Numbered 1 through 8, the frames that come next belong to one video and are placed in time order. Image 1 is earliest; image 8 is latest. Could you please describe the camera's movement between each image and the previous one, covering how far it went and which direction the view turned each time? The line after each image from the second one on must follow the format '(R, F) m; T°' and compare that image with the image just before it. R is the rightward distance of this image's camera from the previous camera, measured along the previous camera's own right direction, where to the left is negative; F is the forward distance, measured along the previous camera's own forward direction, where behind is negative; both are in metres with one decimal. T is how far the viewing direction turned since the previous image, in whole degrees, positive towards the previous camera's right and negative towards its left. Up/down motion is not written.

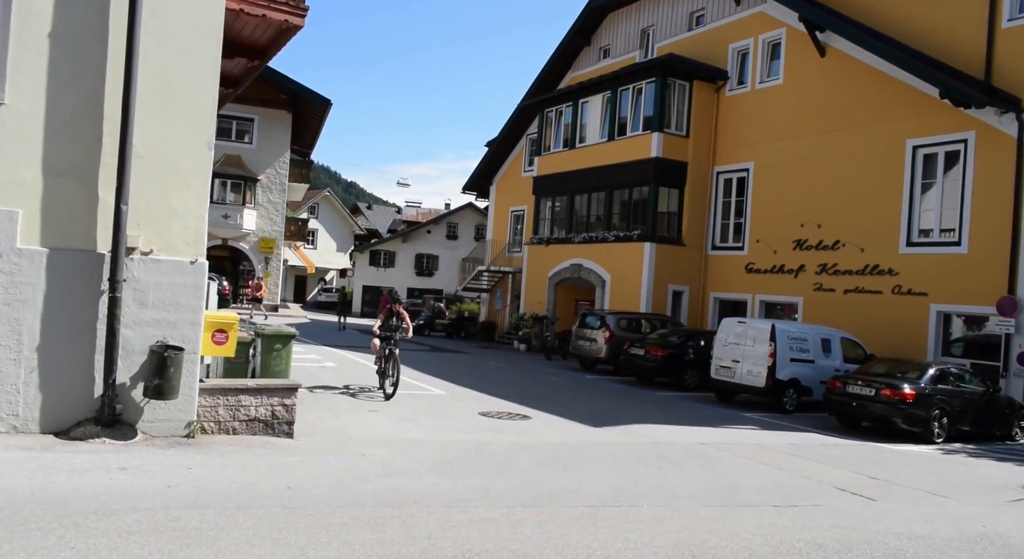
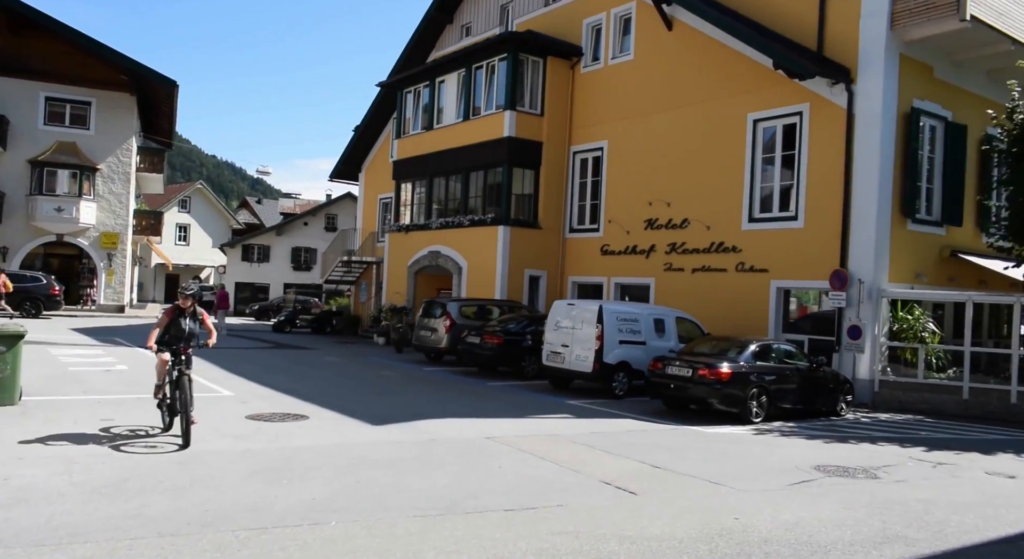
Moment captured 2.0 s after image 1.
(+1.8, +1.0) m; +6°
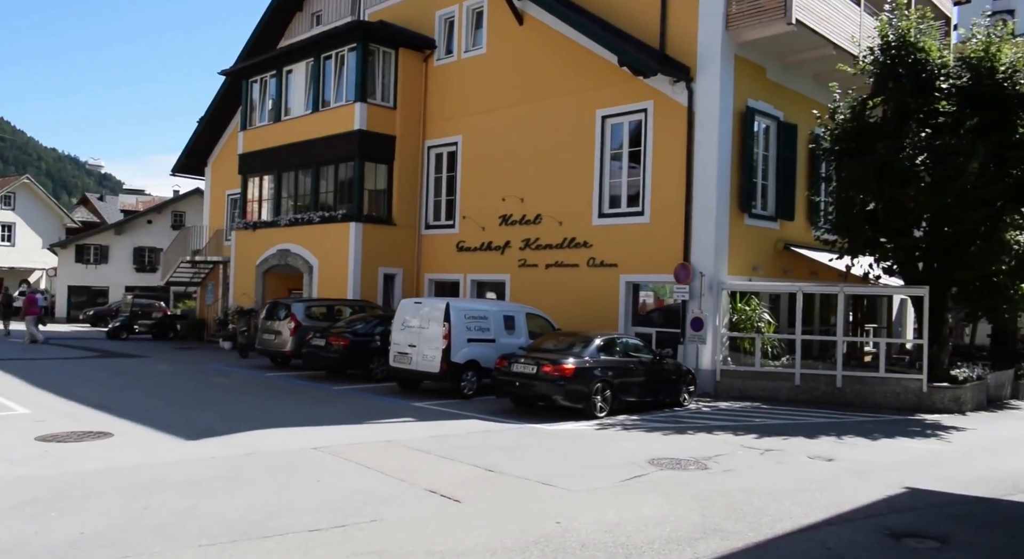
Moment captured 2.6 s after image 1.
(+0.5, +0.4) m; +9°
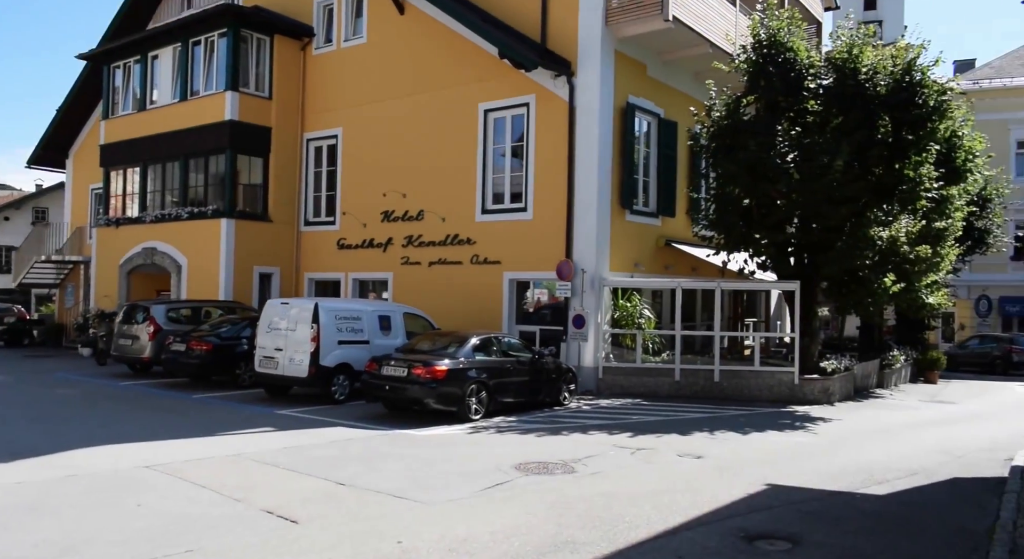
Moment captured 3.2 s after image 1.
(+0.5, +0.4) m; +7°
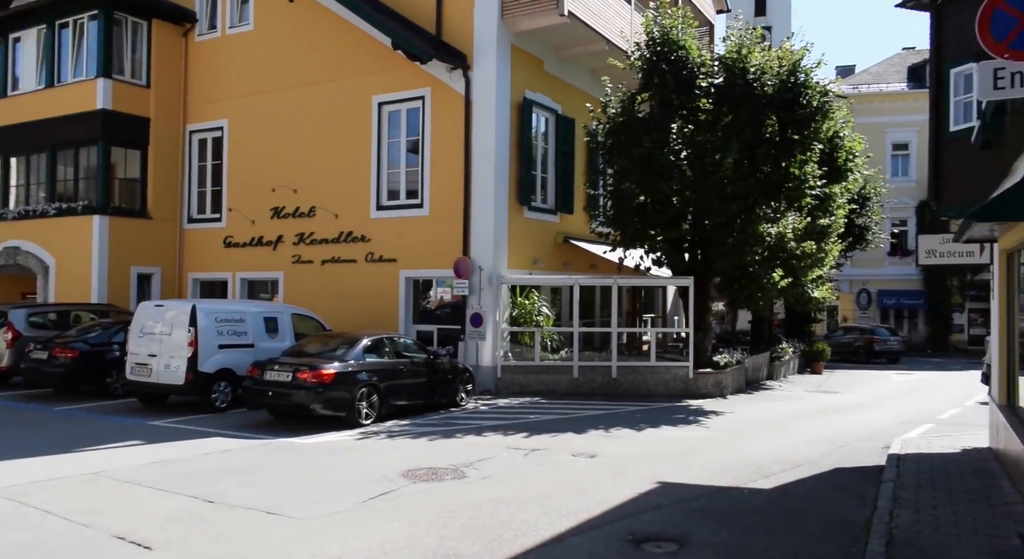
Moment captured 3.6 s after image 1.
(+0.2, +0.3) m; +7°
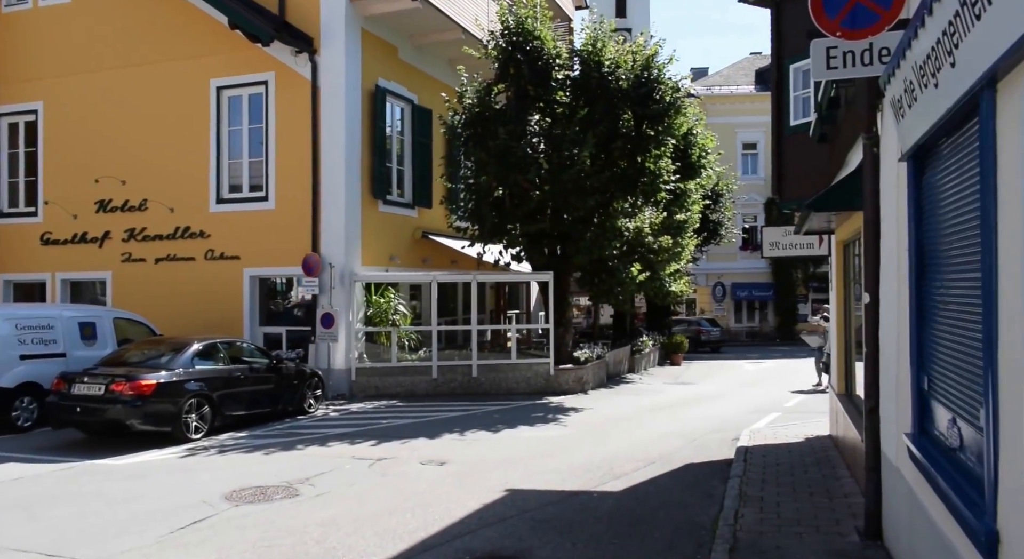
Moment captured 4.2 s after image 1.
(+0.4, +0.6) m; +9°
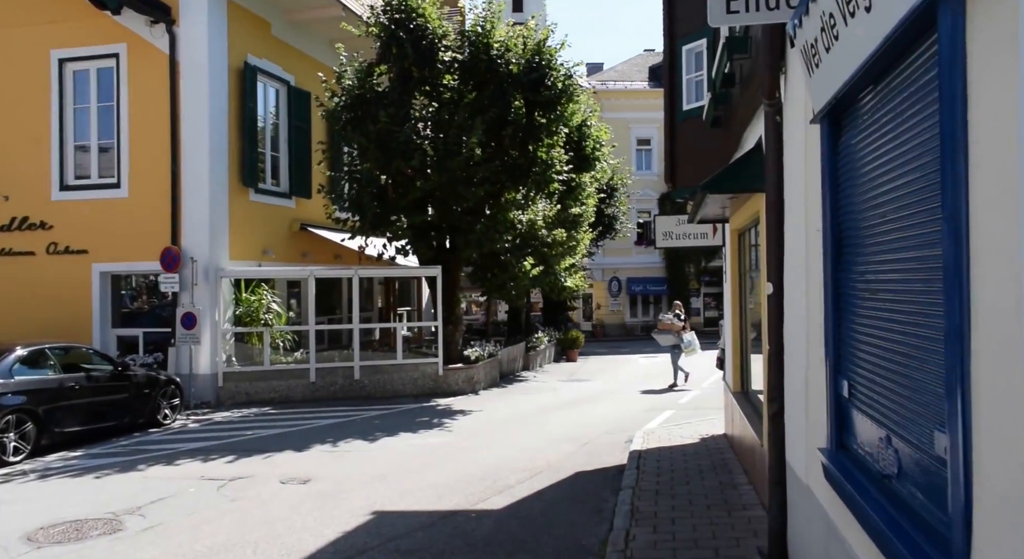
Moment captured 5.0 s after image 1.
(+0.3, +0.9) m; +7°
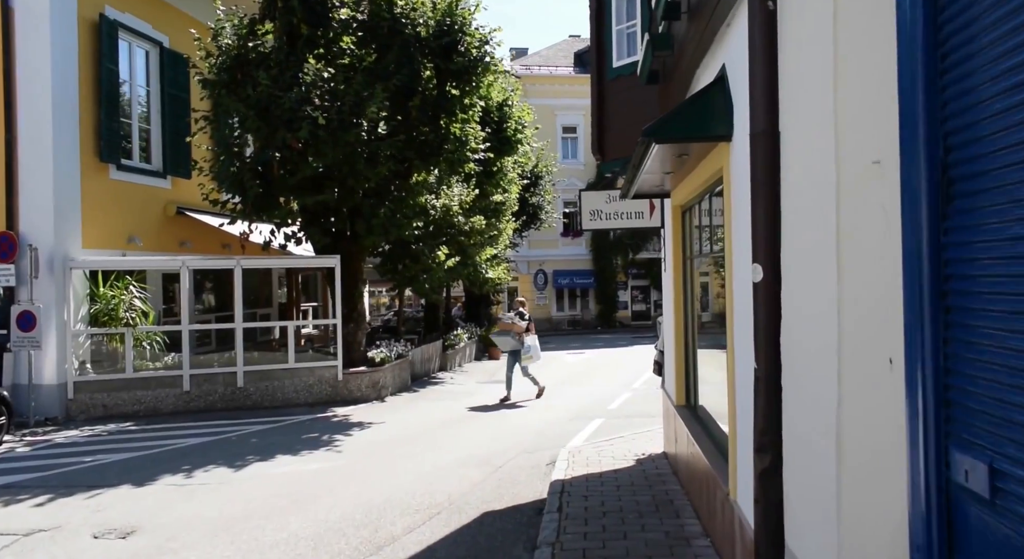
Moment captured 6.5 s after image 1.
(+0.3, +1.9) m; +5°
